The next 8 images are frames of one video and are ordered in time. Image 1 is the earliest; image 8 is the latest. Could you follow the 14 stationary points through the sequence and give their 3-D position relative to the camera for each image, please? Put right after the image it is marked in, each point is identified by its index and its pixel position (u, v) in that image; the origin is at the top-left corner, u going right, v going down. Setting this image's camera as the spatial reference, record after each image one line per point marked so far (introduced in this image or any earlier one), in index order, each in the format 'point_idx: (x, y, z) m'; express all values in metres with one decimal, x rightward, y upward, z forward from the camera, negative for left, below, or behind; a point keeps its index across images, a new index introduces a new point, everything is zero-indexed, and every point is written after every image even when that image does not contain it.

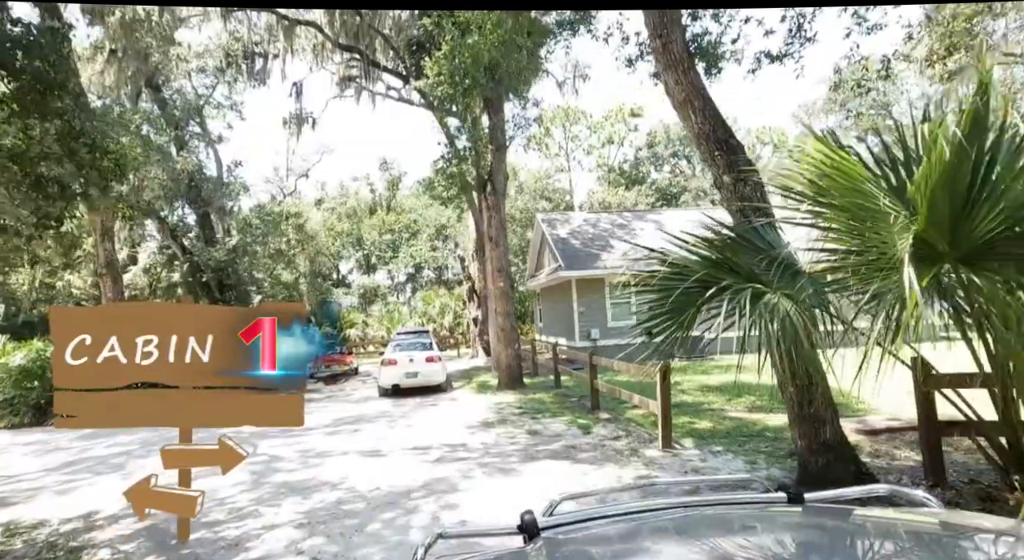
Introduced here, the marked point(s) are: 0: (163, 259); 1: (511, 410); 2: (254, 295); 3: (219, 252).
0: (-10.1, +0.6, +19.2) m
1: (0.0, -2.0, +10.5) m
2: (-7.5, -0.4, +19.3) m
3: (-8.2, +0.9, +18.7) m
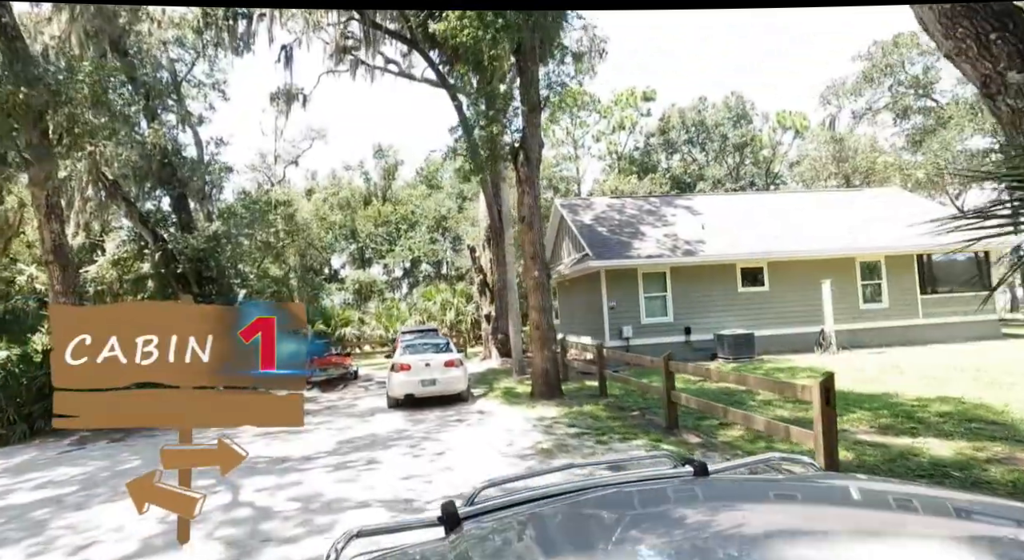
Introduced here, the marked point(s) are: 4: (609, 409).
0: (-9.6, +0.8, +17.0) m
1: (+0.6, -1.8, +8.4) m
2: (-7.1, -0.2, +17.1) m
3: (-7.8, +1.0, +16.5) m
4: (+1.3, -1.7, +9.0) m
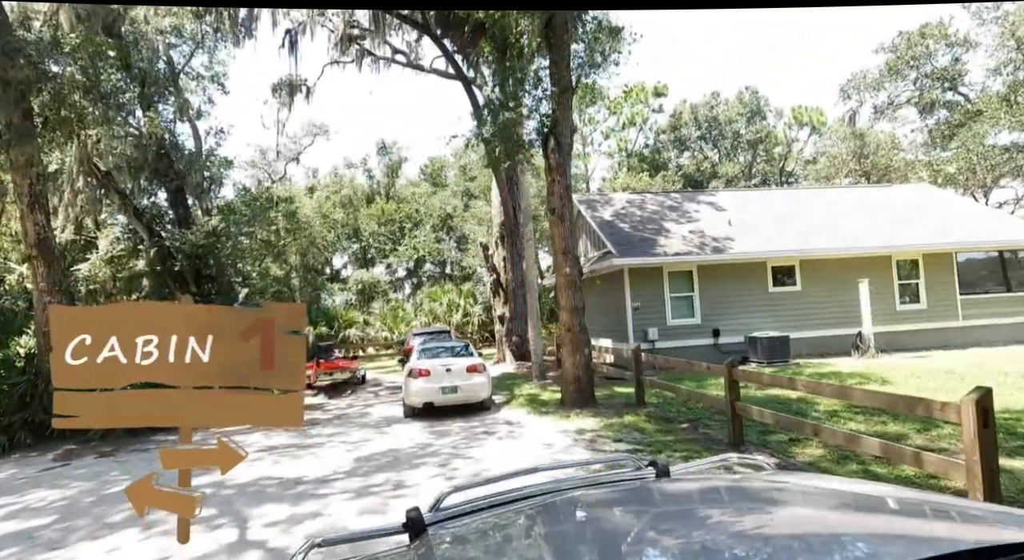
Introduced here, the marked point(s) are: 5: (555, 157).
0: (-9.2, +0.8, +16.0) m
1: (+1.0, -1.8, +7.5) m
2: (-6.7, -0.2, +16.2) m
3: (-7.4, +1.1, +15.5) m
4: (+1.7, -1.7, +8.1) m
5: (+0.6, +1.8, +9.5) m
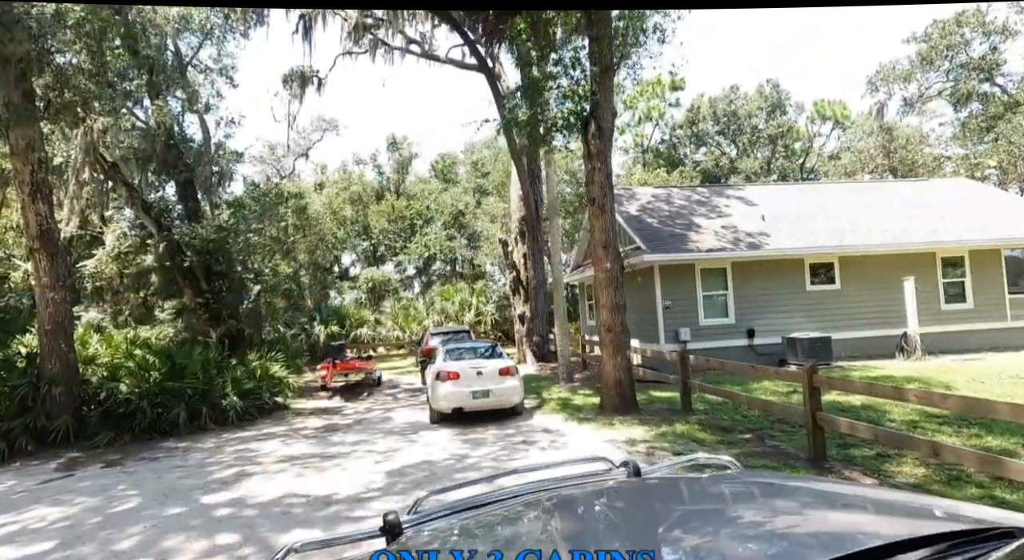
0: (-8.7, +0.9, +15.4) m
1: (+1.5, -1.7, +6.8) m
2: (-6.2, -0.1, +15.5) m
3: (-6.8, +1.1, +14.9) m
4: (+2.2, -1.7, +7.4) m
5: (+1.1, +1.9, +8.8) m
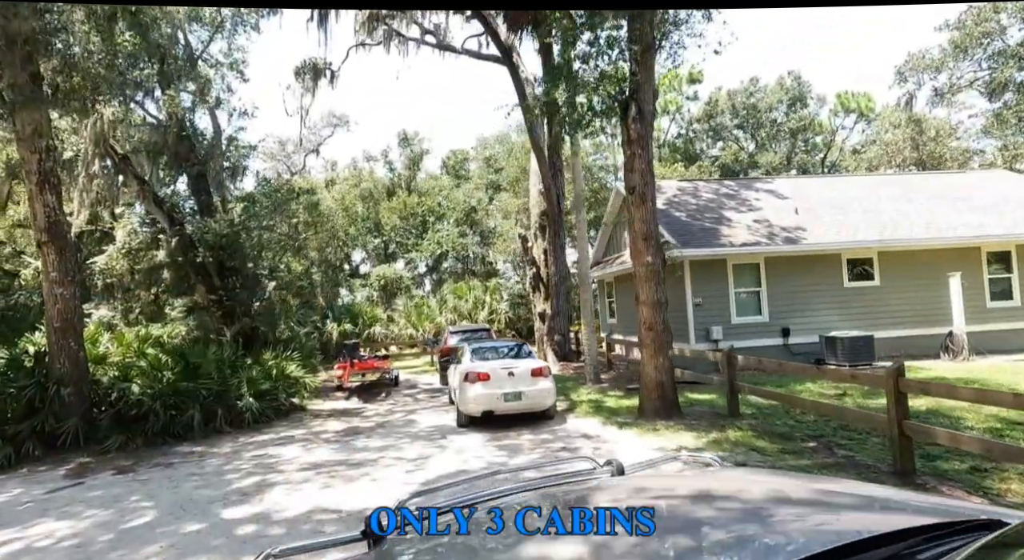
0: (-8.2, +0.9, +15.0) m
1: (+1.9, -1.7, +6.2) m
2: (-5.7, 0.0, +15.0) m
3: (-6.3, +1.2, +14.4) m
4: (+2.6, -1.6, +6.9) m
5: (+1.5, +1.9, +8.3) m
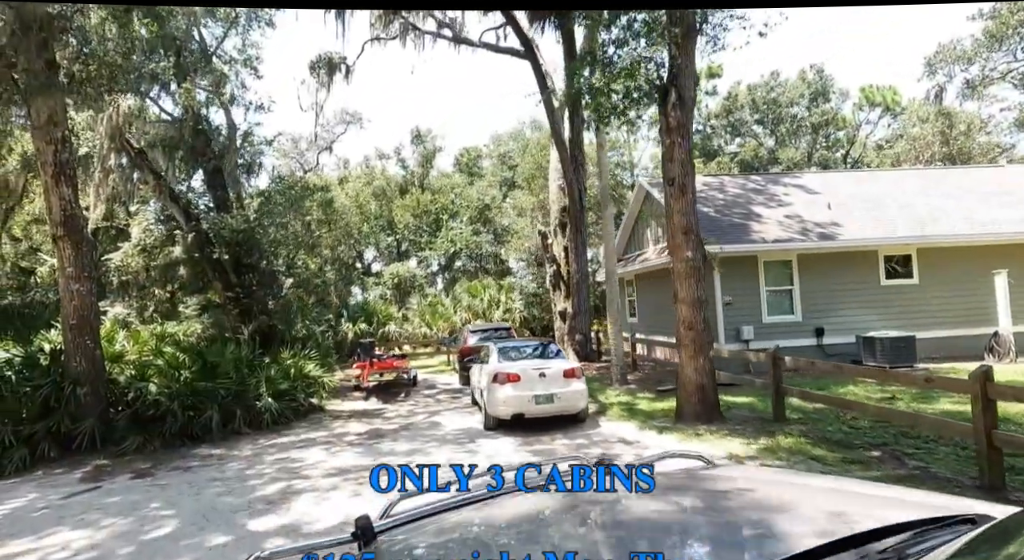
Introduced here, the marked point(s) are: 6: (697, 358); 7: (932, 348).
0: (-7.7, +1.0, +14.7) m
1: (+2.3, -1.6, +5.8) m
2: (-5.2, 0.0, +14.7) m
3: (-5.8, +1.3, +14.1) m
4: (+3.0, -1.6, +6.5) m
5: (+1.9, +2.0, +7.9) m
6: (+2.2, -0.9, +8.0) m
7: (+8.2, -1.3, +12.9) m
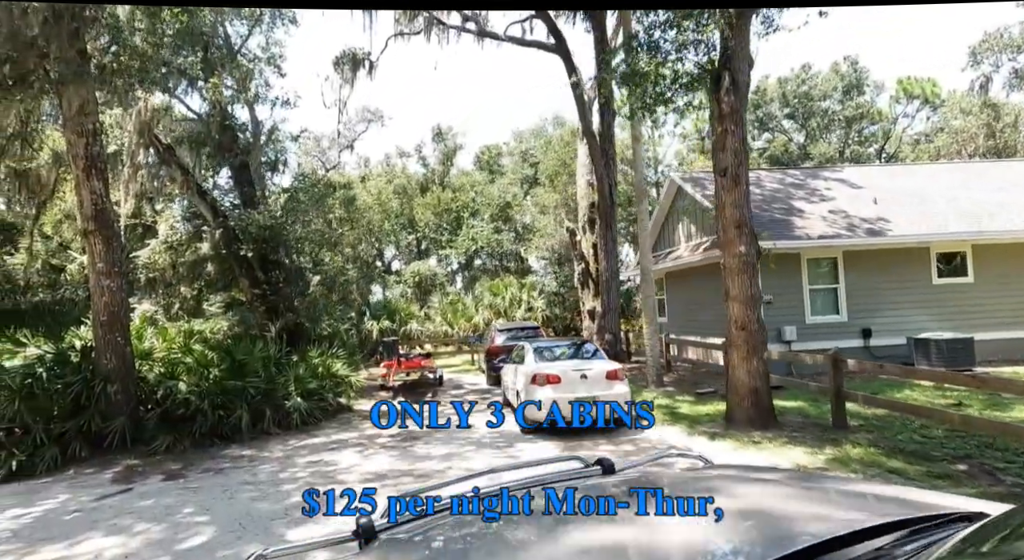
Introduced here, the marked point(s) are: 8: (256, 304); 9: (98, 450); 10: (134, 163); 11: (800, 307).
0: (-7.0, +1.1, +14.5) m
1: (+2.7, -1.6, +5.4) m
2: (-4.5, +0.1, +14.5) m
3: (-5.2, +1.3, +13.9) m
4: (+3.4, -1.5, +6.0) m
5: (+2.4, +2.0, +7.5) m
6: (+2.7, -0.9, +7.6) m
7: (+8.8, -1.3, +12.3) m
8: (-5.4, -0.5, +14.0) m
9: (-5.3, -2.2, +8.5) m
10: (-7.3, +2.2, +12.8) m
11: (+5.4, -0.5, +12.5) m
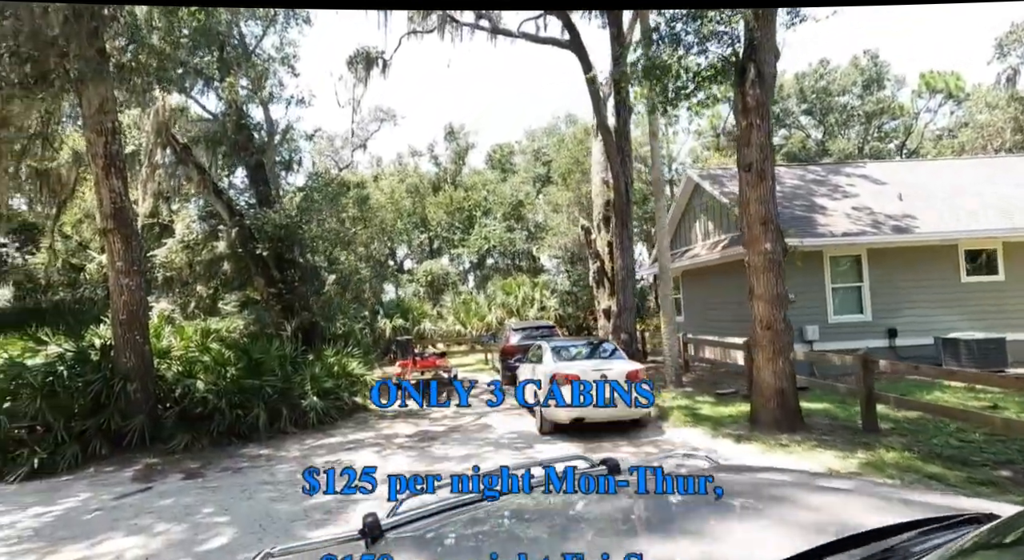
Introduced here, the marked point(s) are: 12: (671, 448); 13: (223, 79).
0: (-6.6, +1.1, +14.6) m
1: (+2.9, -1.6, +5.3) m
2: (-4.1, +0.1, +14.5) m
3: (-4.8, +1.4, +13.9) m
4: (+3.6, -1.5, +5.9) m
5: (+2.6, +2.0, +7.3) m
6: (+3.0, -0.9, +7.5) m
7: (+9.1, -1.2, +12.1) m
8: (-5.0, -0.5, +14.0) m
9: (-5.0, -2.2, +8.5) m
10: (-7.0, +2.3, +12.8) m
11: (+5.7, -0.5, +12.3) m
12: (+1.7, -1.8, +7.1) m
13: (-5.9, +4.1, +13.5) m
